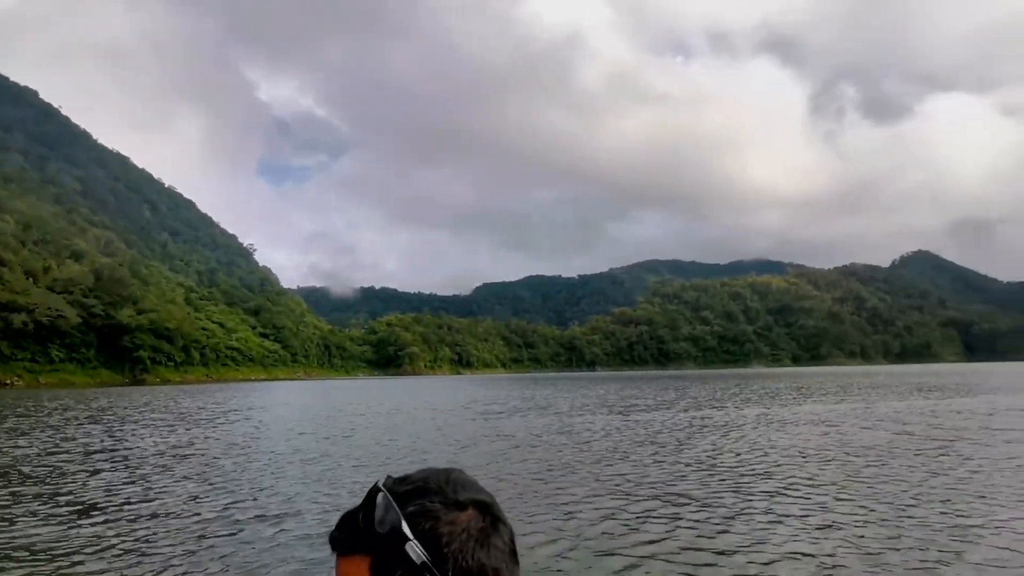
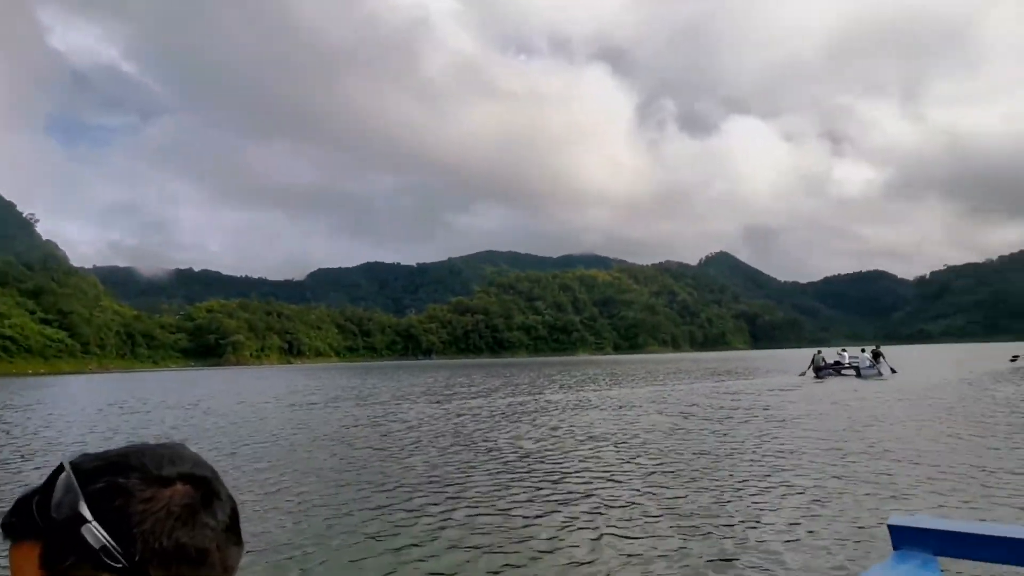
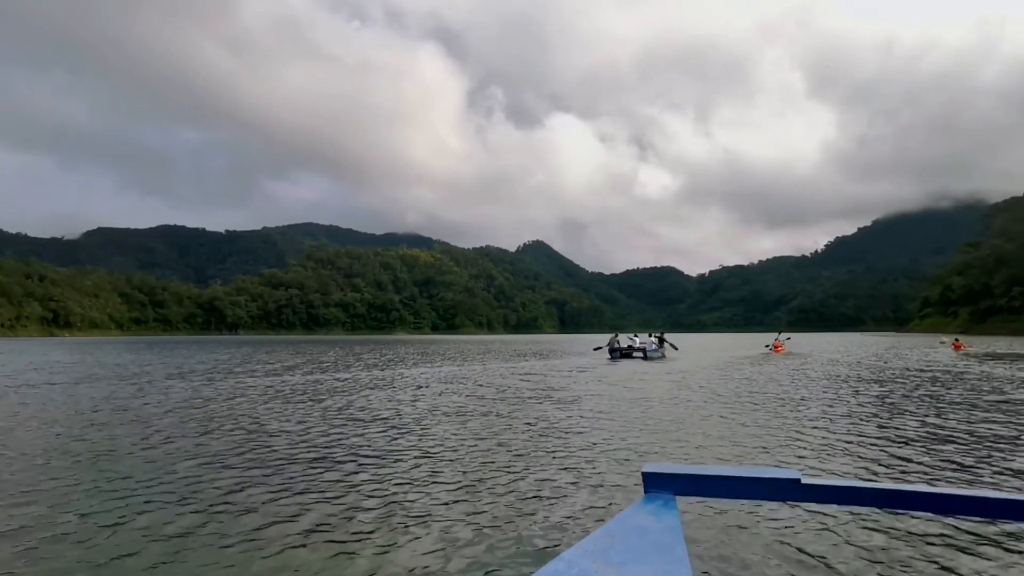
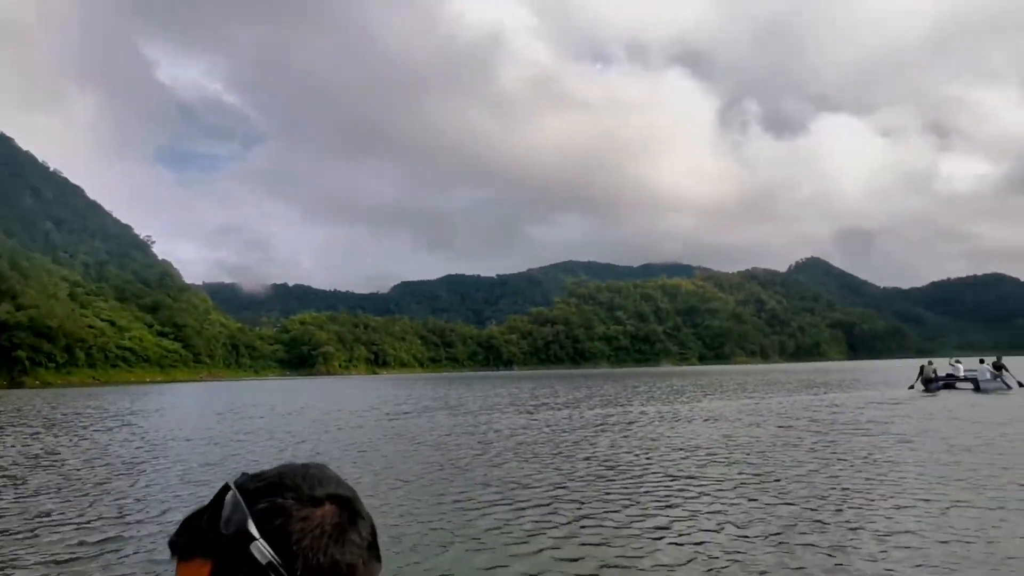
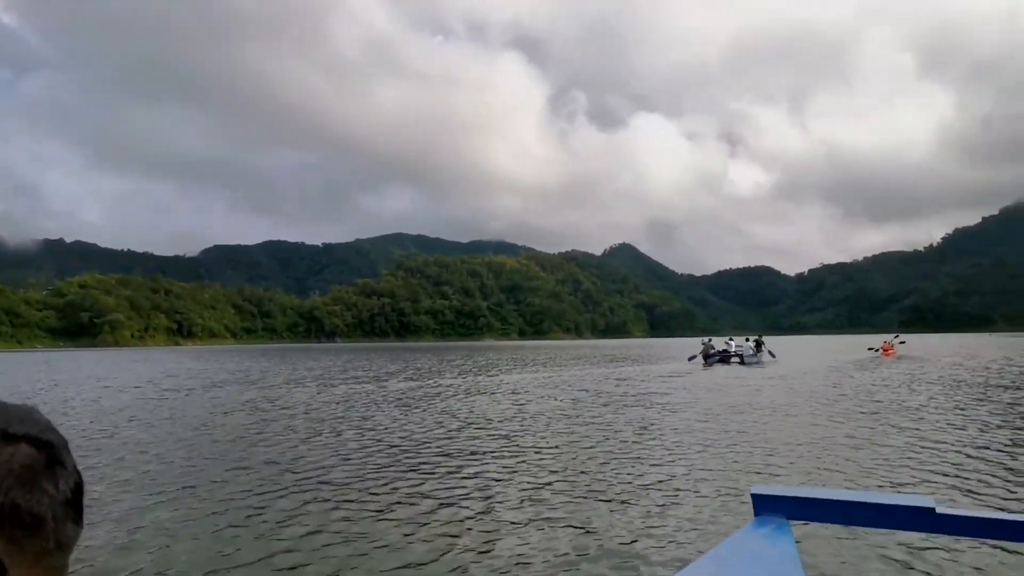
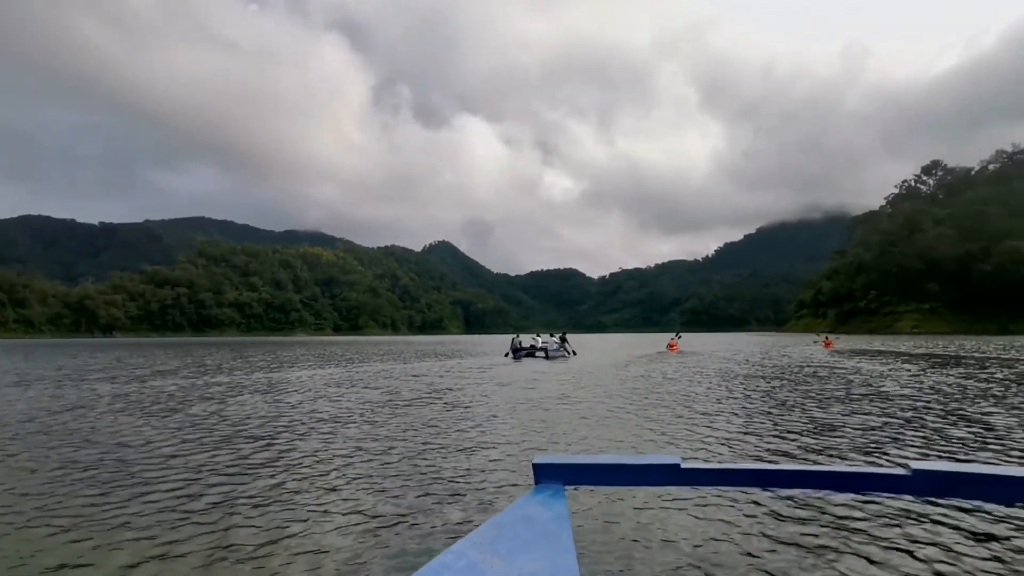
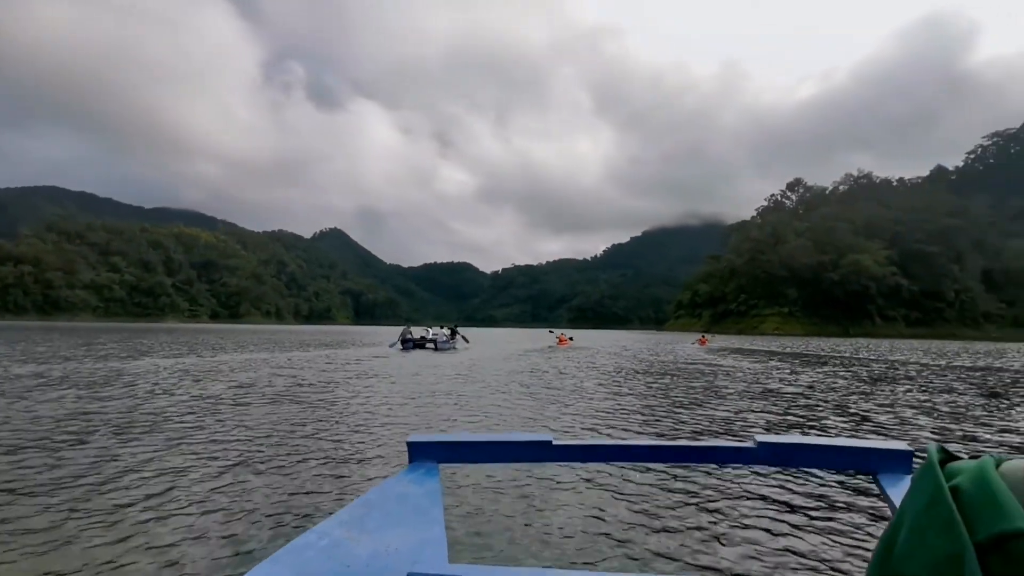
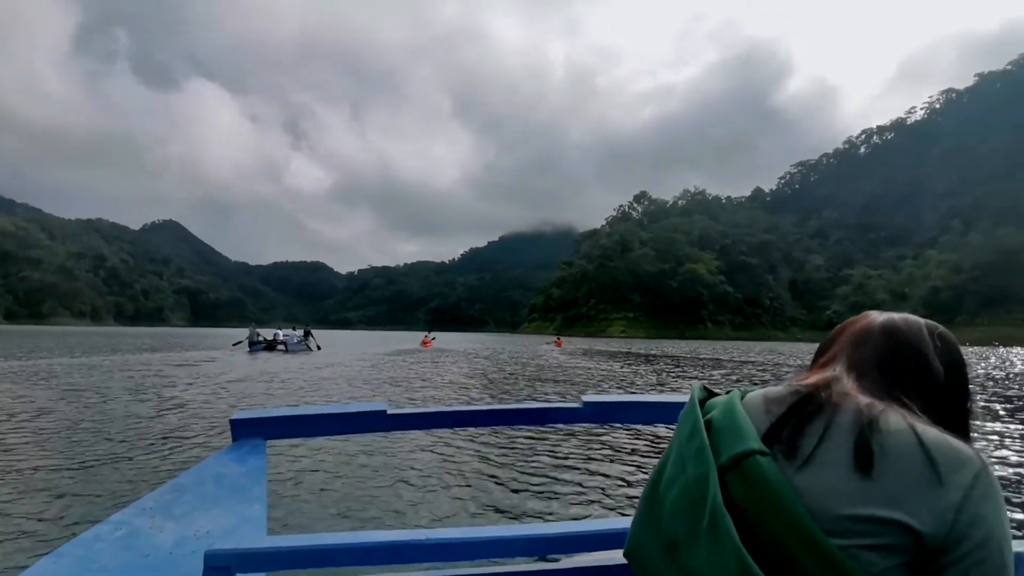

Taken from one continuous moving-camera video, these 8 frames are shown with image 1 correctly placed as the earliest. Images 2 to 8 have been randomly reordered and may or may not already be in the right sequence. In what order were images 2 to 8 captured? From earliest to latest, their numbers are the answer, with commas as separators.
4, 2, 5, 3, 6, 7, 8
